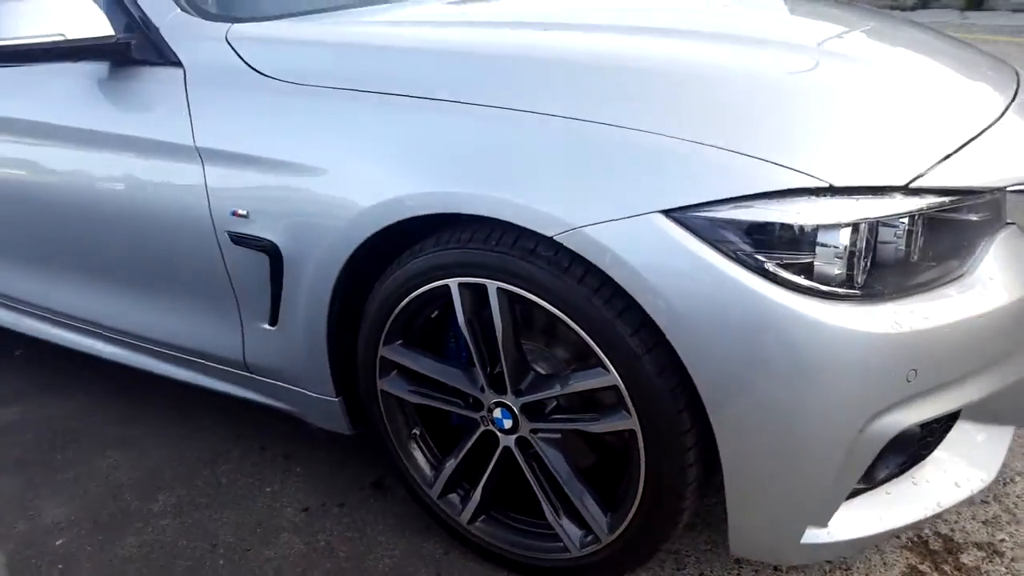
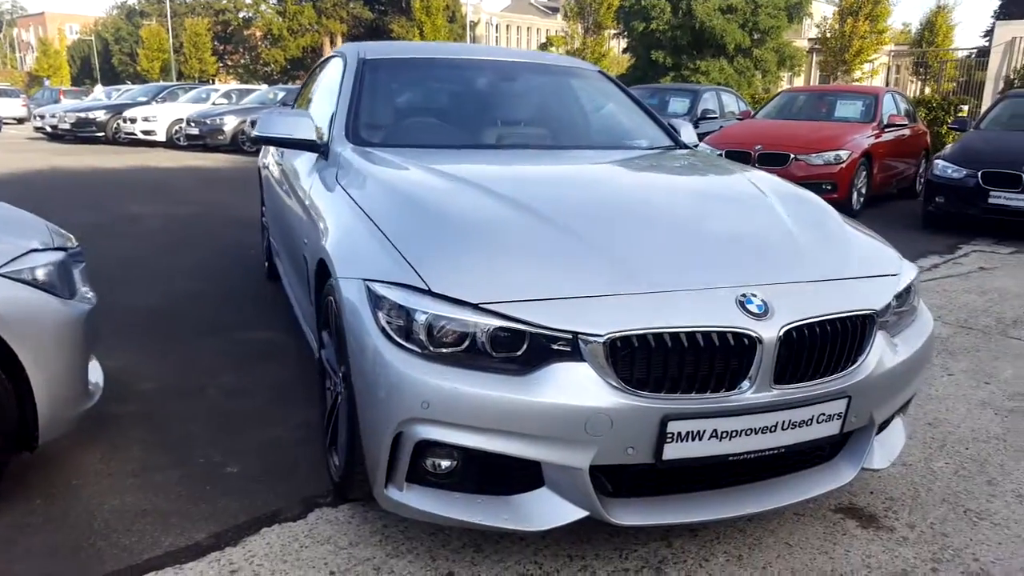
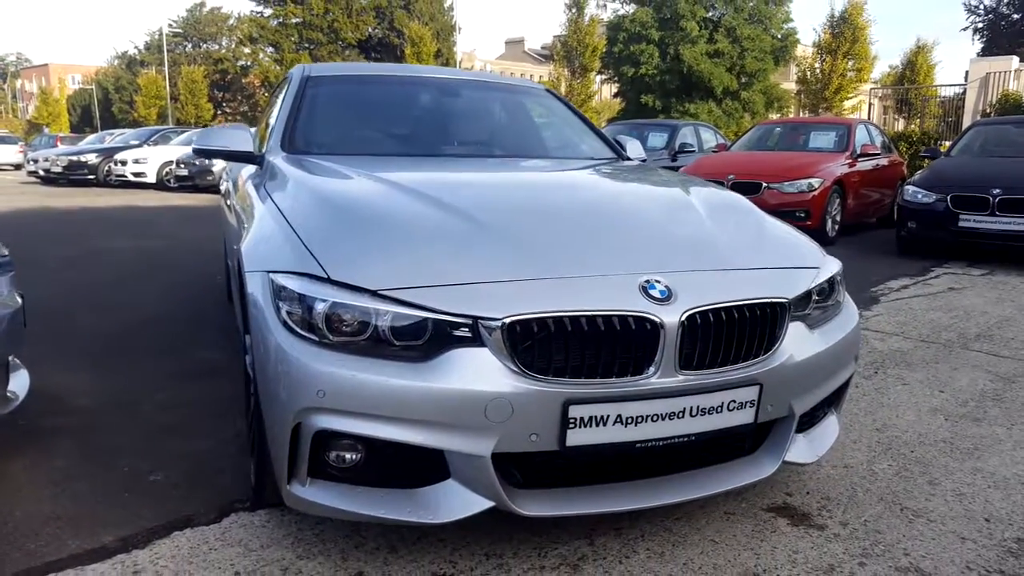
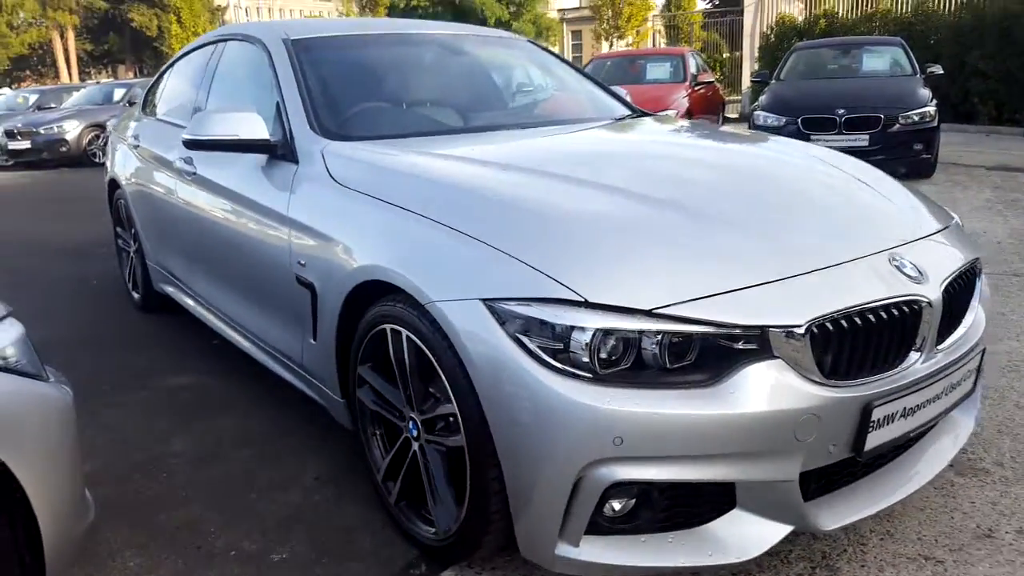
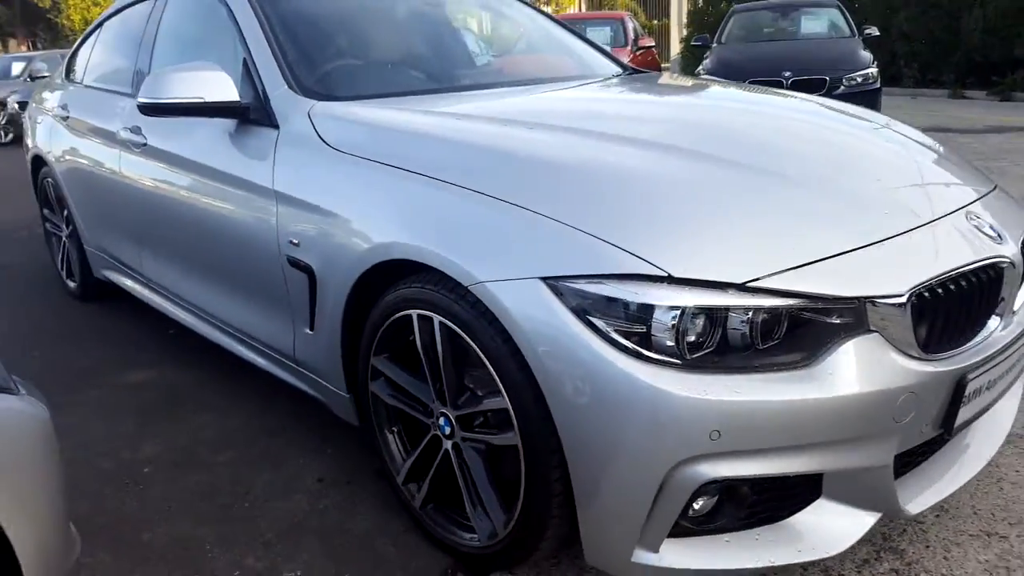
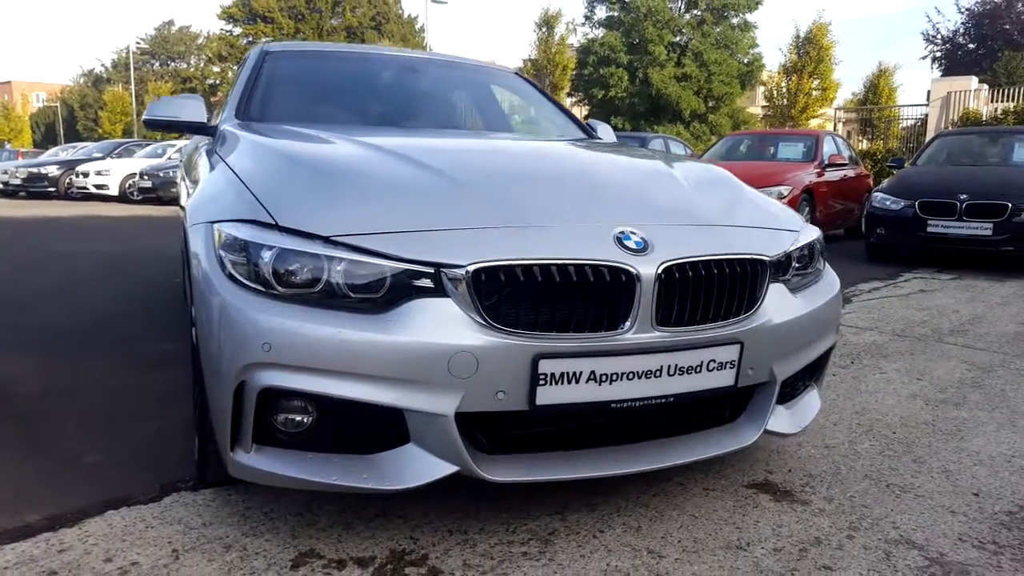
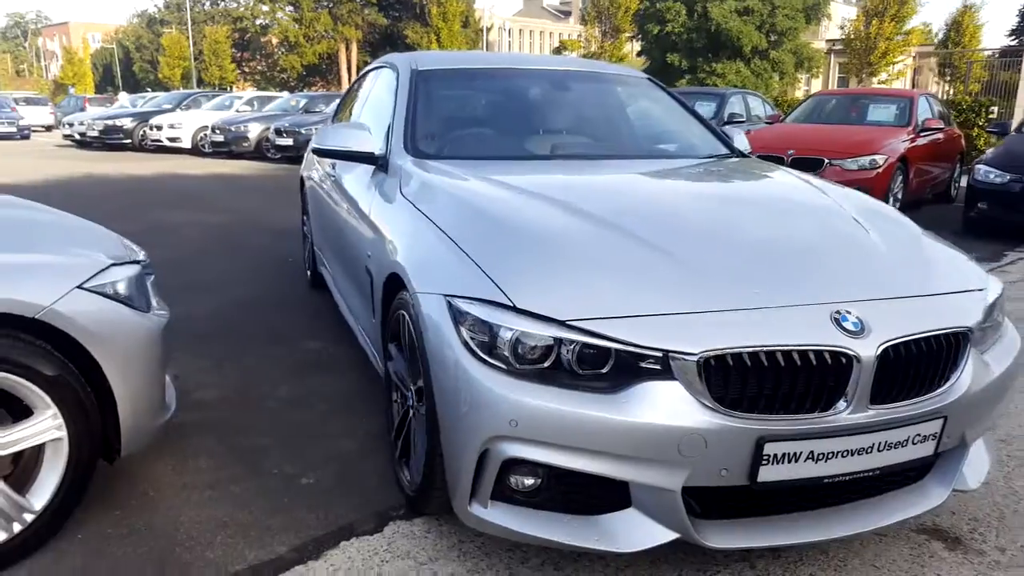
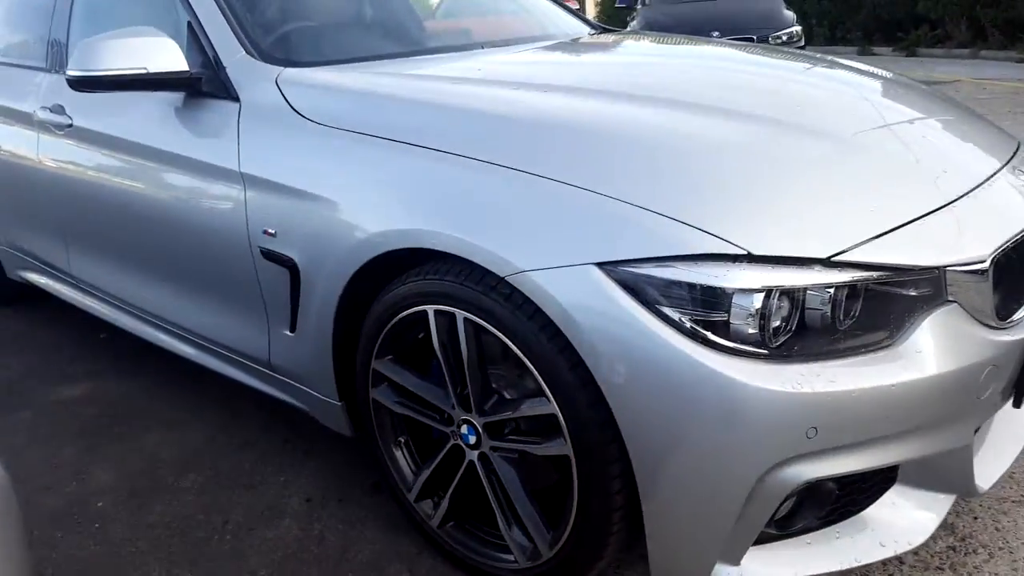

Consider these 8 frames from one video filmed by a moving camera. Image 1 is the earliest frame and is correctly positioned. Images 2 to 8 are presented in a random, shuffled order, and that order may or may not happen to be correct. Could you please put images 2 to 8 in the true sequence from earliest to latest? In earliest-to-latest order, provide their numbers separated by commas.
8, 5, 4, 7, 2, 3, 6
